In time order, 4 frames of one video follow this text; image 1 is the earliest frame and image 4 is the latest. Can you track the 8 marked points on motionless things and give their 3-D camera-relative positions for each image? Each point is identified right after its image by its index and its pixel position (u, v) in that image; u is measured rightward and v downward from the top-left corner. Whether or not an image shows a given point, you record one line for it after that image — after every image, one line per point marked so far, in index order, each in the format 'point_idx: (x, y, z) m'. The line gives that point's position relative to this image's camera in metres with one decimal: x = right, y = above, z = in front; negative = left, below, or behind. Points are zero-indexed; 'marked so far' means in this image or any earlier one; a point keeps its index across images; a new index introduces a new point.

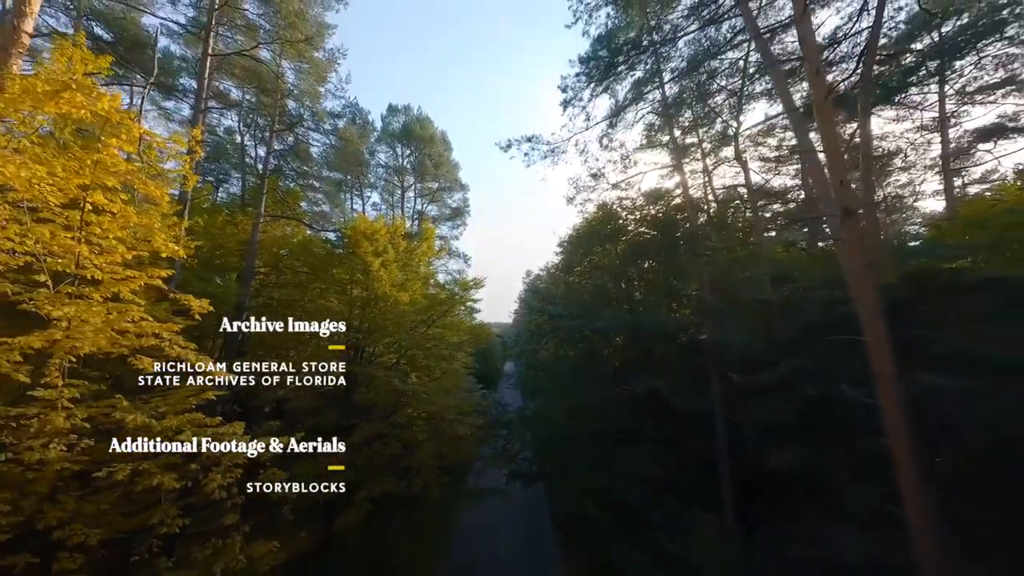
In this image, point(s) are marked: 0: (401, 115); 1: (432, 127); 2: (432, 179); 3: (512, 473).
0: (-2.6, +4.2, +17.9) m
1: (-1.8, +3.7, +17.3) m
2: (-1.9, +2.6, +17.6) m
3: (0.0, -2.8, +11.3) m
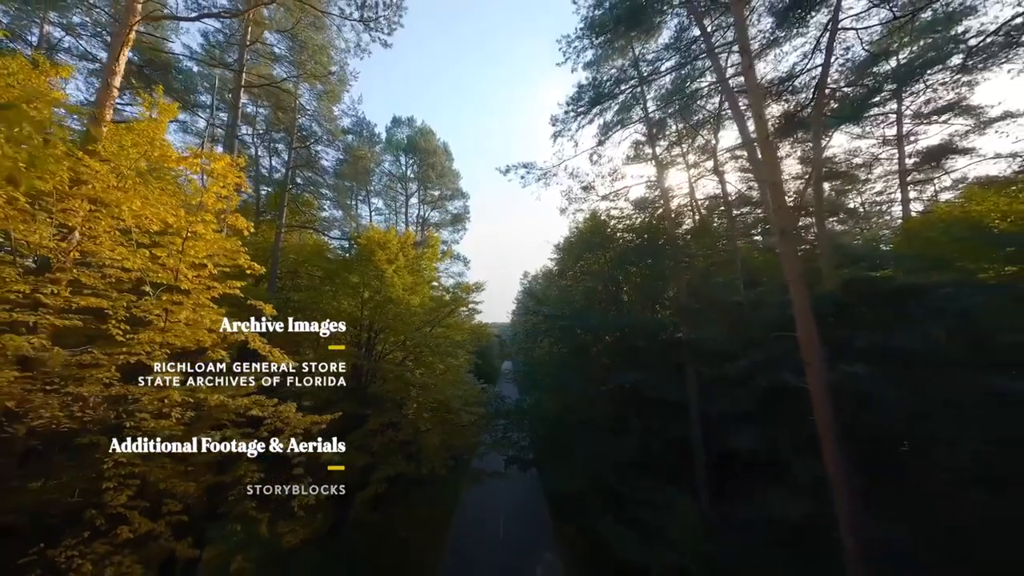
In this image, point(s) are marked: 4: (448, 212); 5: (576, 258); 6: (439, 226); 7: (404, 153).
0: (-2.7, +4.1, +18.9) m
1: (-1.9, +3.6, +18.3) m
2: (-2.0, +2.5, +18.6) m
3: (0.0, -2.9, +12.3) m
4: (-1.6, +1.9, +19.0) m
5: (+1.1, +0.5, +13.1) m
6: (-1.9, +1.6, +19.0) m
7: (-2.7, +3.3, +18.4) m
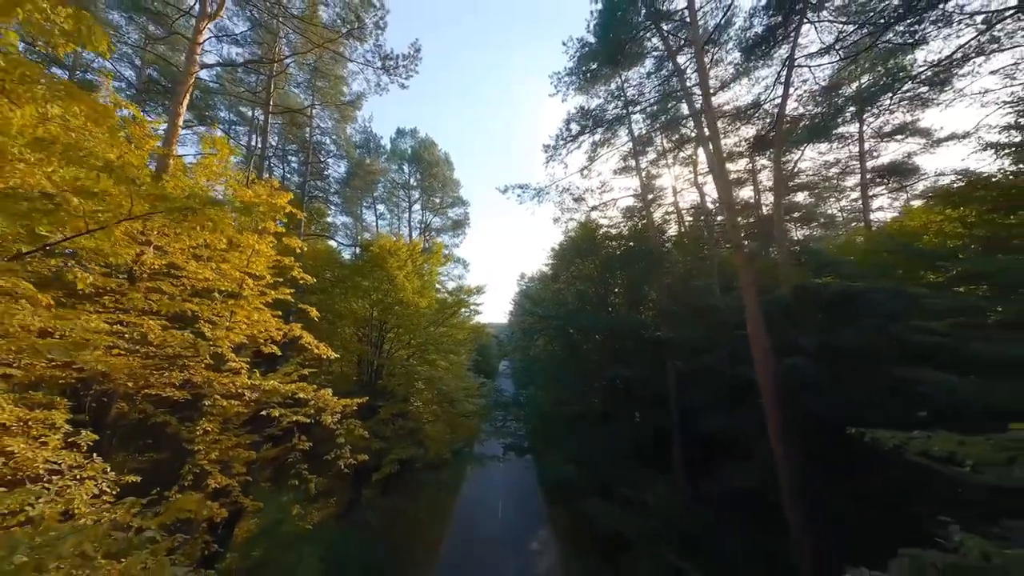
0: (-2.8, +4.0, +19.9) m
1: (-2.0, +3.6, +19.3) m
2: (-2.0, +2.5, +19.7) m
3: (-0.1, -2.9, +13.4) m
4: (-1.7, +1.9, +20.1) m
5: (+1.1, +0.5, +14.2) m
6: (-1.9, +1.5, +20.0) m
7: (-2.7, +3.3, +19.5) m
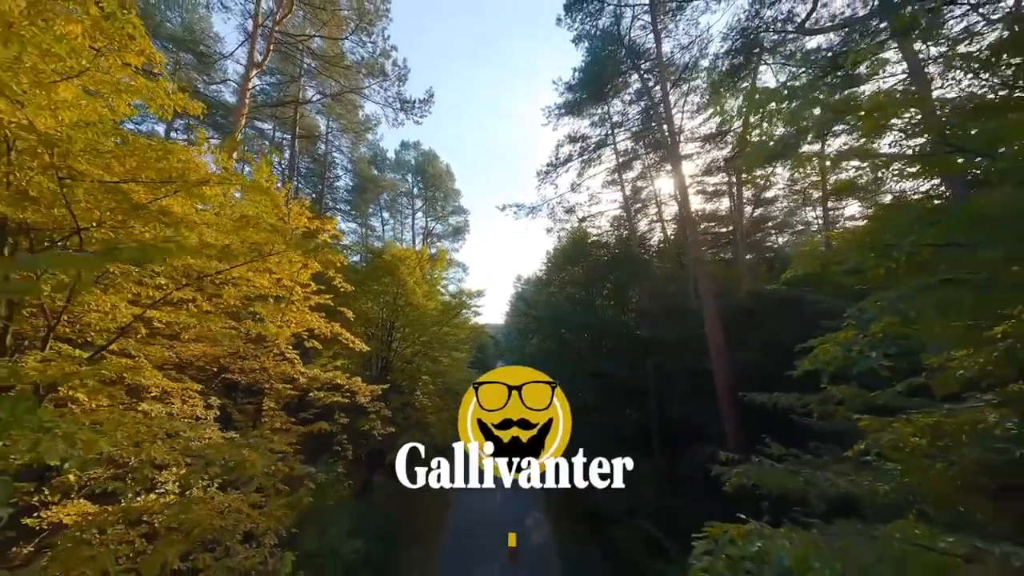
0: (-2.8, +4.0, +21.2) m
1: (-2.0, +3.5, +20.6) m
2: (-2.1, +2.4, +21.0) m
3: (-0.1, -3.0, +14.7) m
4: (-1.8, +1.8, +21.4) m
5: (+1.0, +0.4, +15.5) m
6: (-2.0, +1.5, +21.3) m
7: (-2.8, +3.2, +20.8) m
